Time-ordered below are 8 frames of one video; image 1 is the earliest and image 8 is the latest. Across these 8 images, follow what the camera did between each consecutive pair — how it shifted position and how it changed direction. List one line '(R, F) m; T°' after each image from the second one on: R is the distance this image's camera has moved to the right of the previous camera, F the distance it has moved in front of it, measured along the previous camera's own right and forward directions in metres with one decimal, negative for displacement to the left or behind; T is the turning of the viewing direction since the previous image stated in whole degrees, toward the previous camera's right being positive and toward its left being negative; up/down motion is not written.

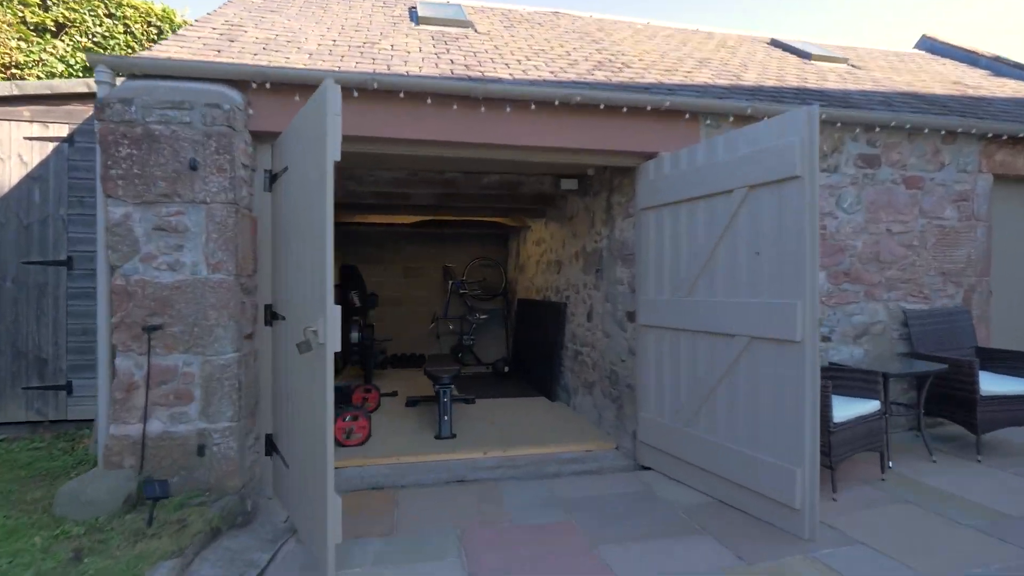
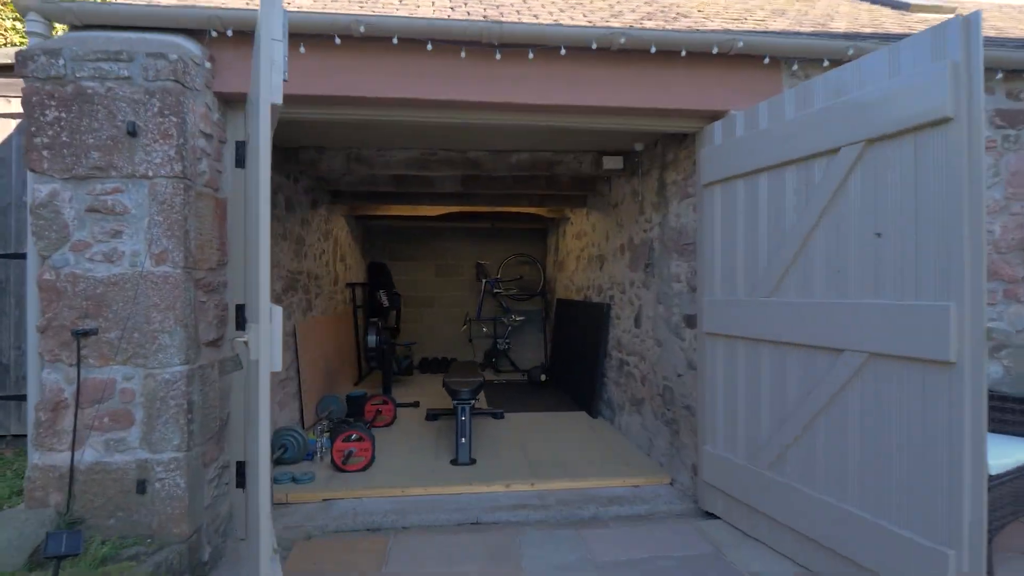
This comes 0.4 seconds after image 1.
(+0.1, +0.7) m; -5°
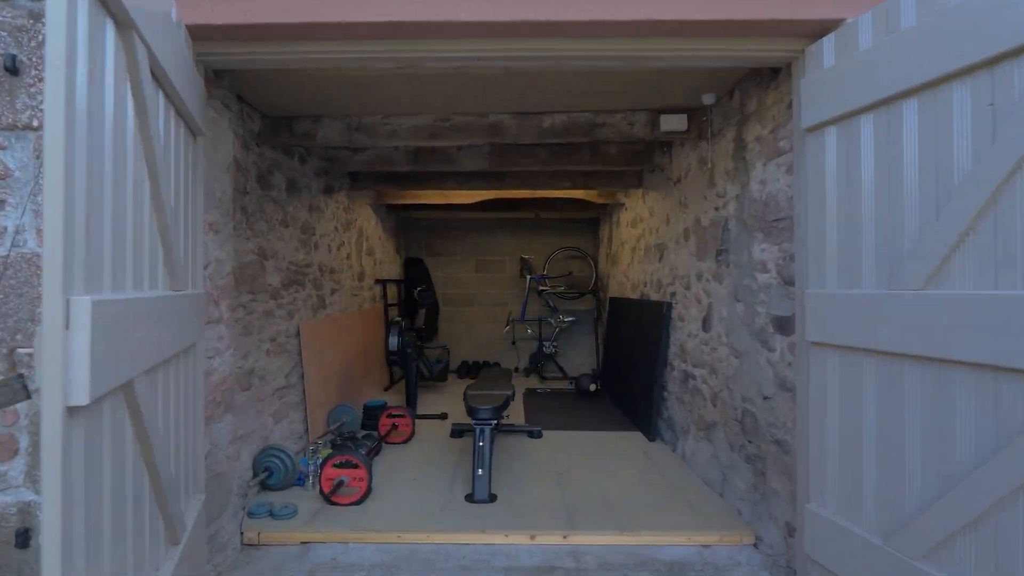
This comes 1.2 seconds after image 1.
(+0.2, +0.8) m; -7°
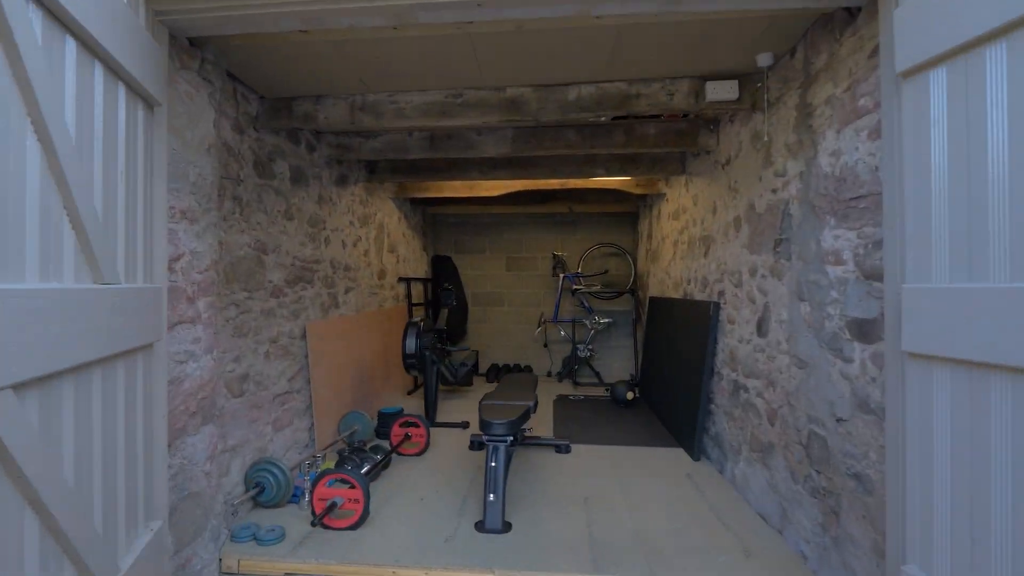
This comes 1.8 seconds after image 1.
(+0.1, +0.4) m; -5°
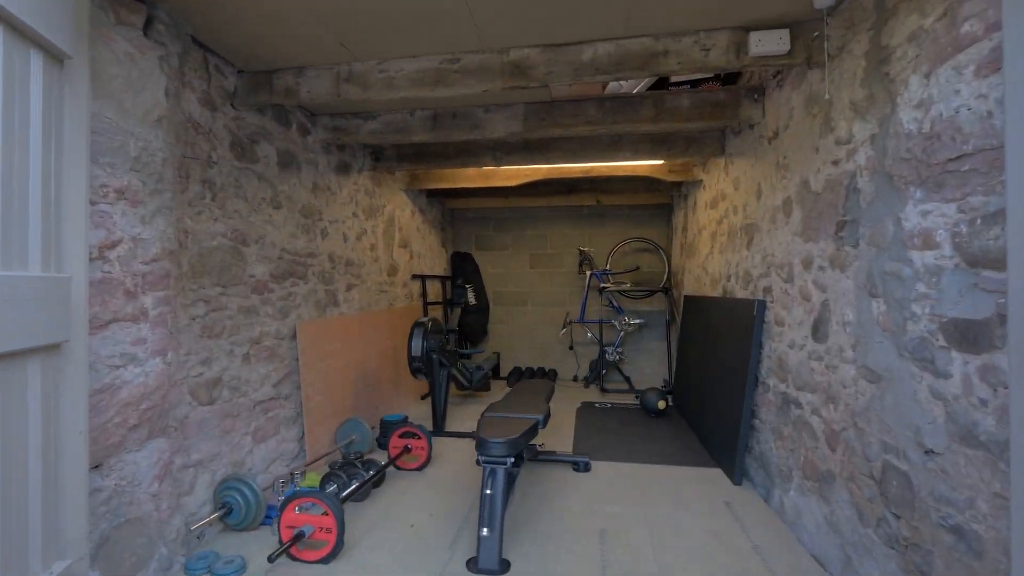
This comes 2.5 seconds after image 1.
(+0.2, +0.4) m; -4°
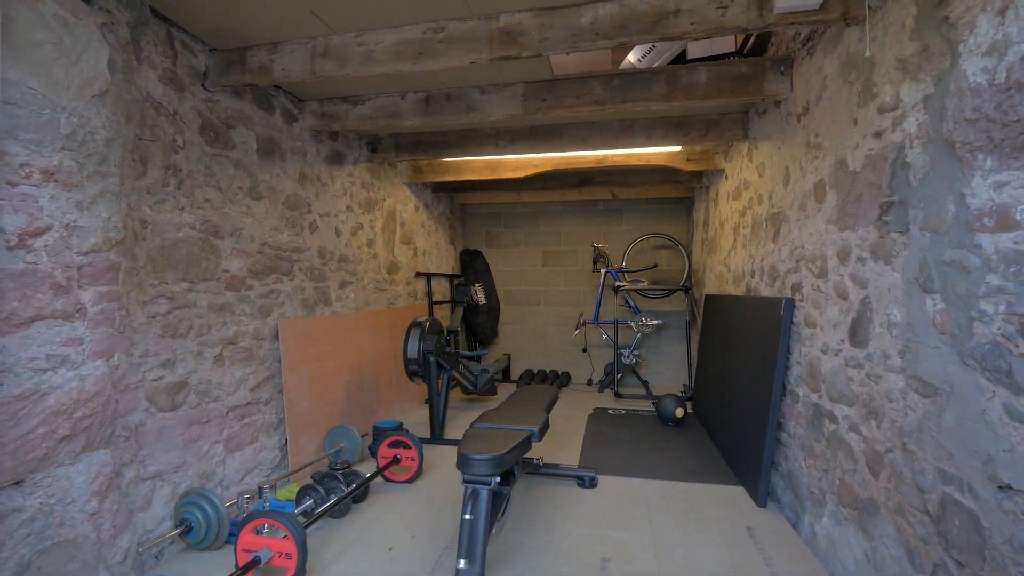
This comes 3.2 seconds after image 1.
(+0.1, +0.3) m; -3°
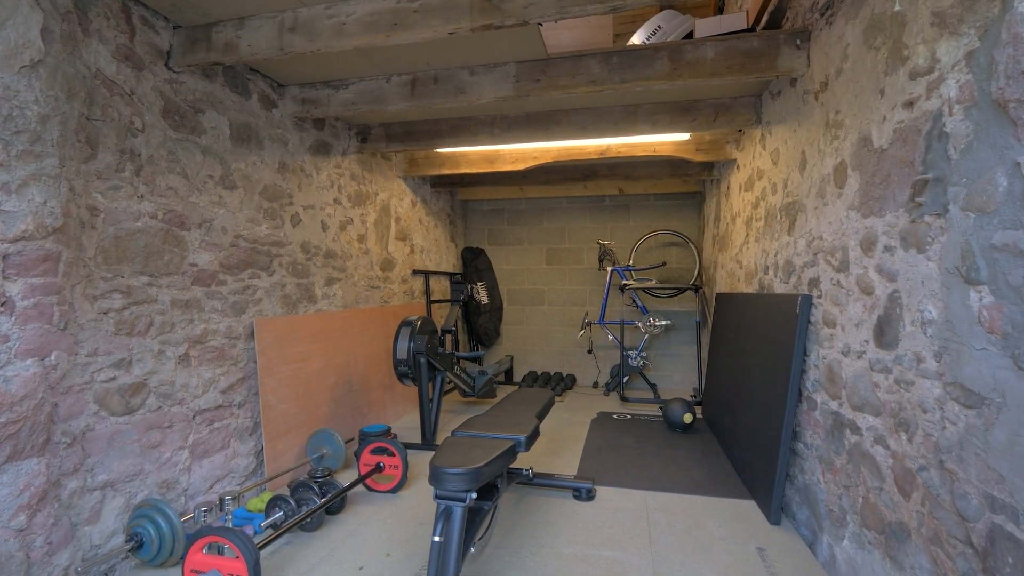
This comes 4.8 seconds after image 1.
(+0.1, +0.2) m; -1°
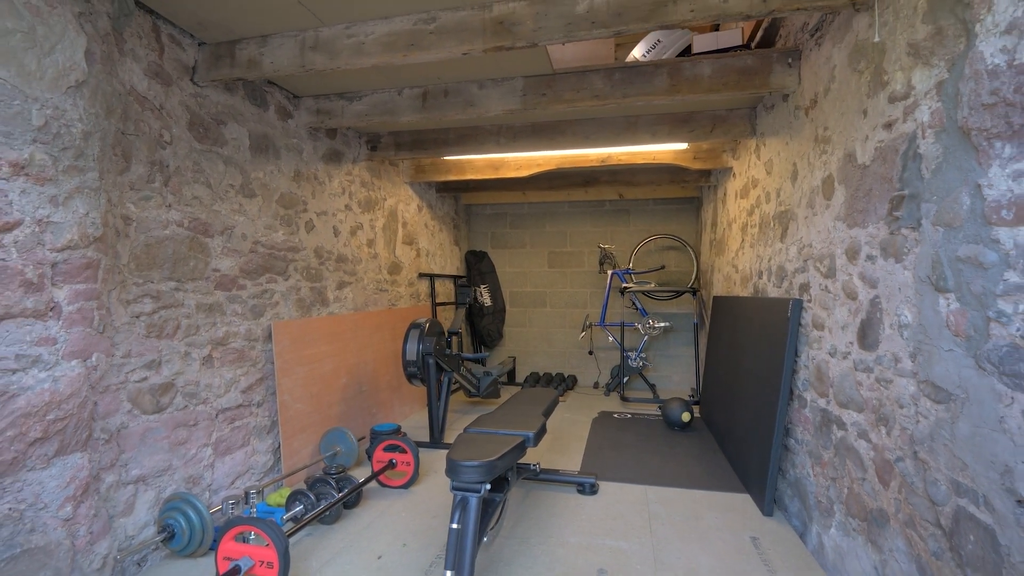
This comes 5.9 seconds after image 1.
(0.0, -0.1) m; 0°
